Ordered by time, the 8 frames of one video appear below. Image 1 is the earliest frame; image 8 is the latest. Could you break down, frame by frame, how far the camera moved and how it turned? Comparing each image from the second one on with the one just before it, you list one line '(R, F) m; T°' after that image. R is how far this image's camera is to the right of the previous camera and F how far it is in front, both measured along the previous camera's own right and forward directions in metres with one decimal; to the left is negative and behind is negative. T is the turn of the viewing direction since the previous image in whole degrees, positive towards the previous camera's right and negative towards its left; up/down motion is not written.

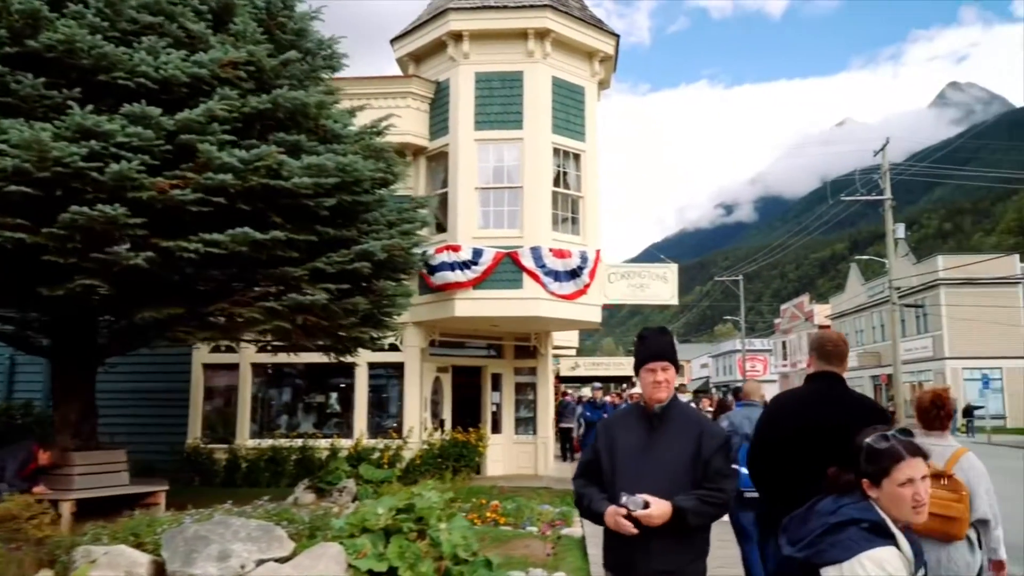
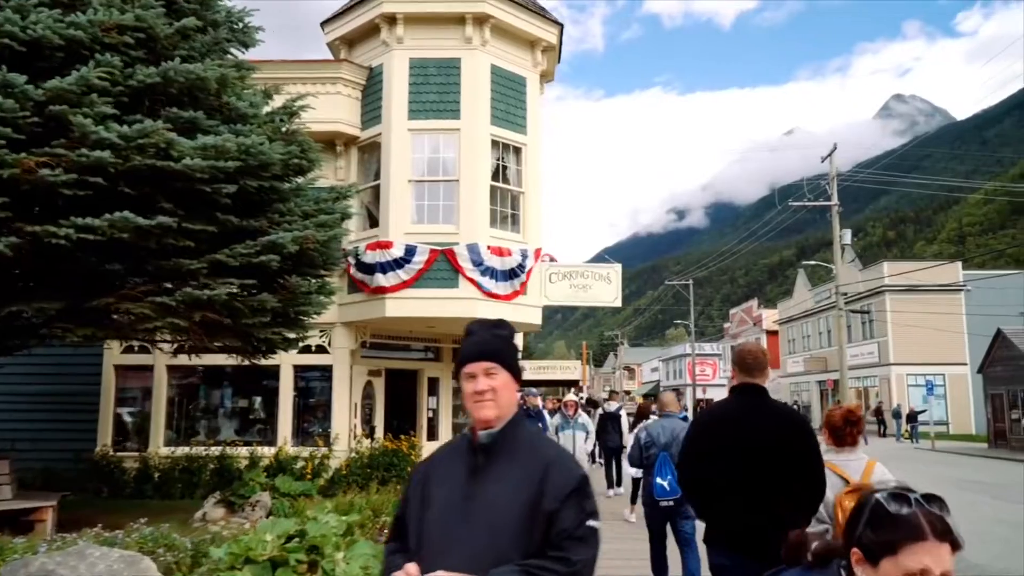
(+0.3, +0.8) m; +3°
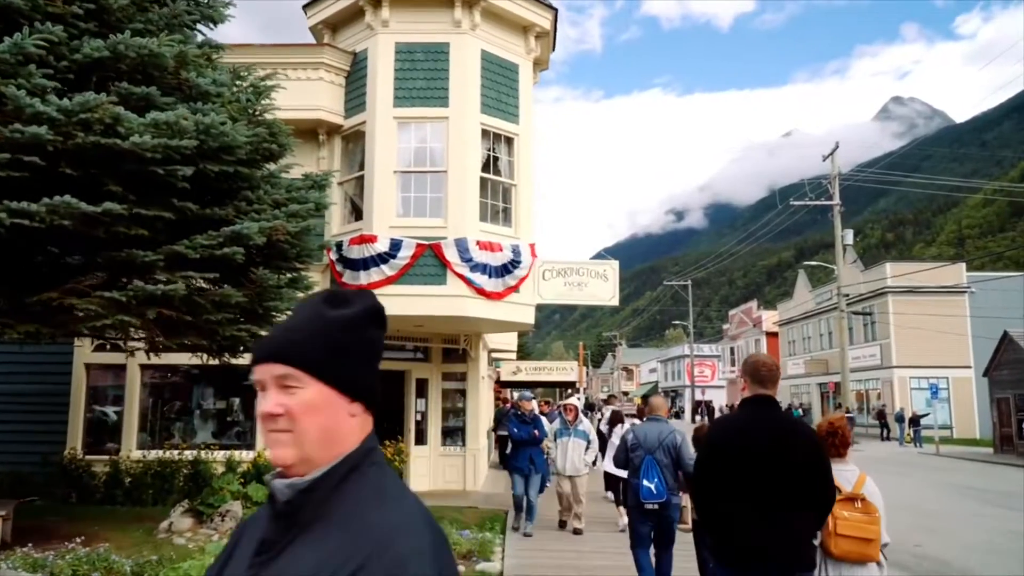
(+0.1, +0.7) m; 0°
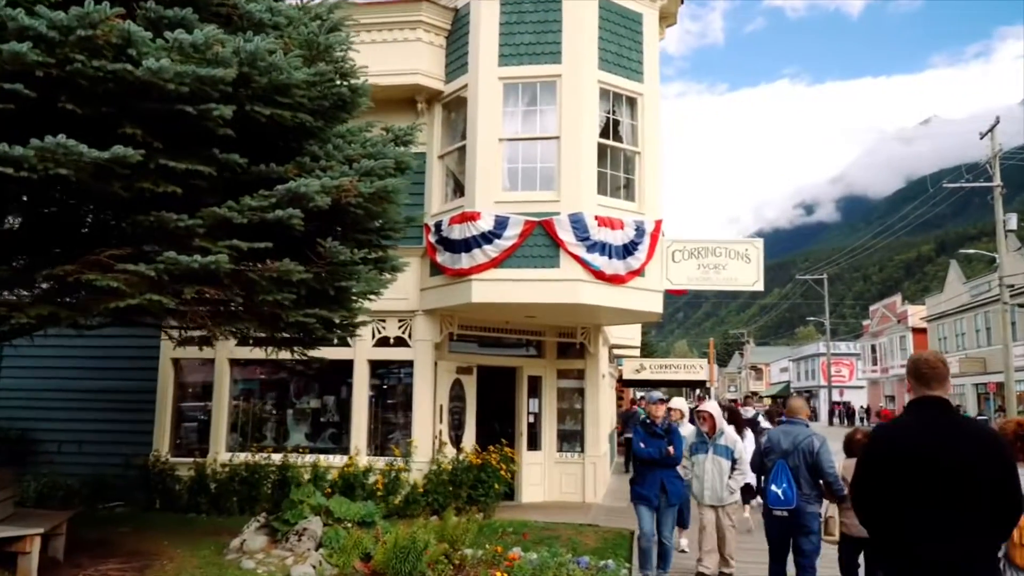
(0.0, +1.8) m; -8°
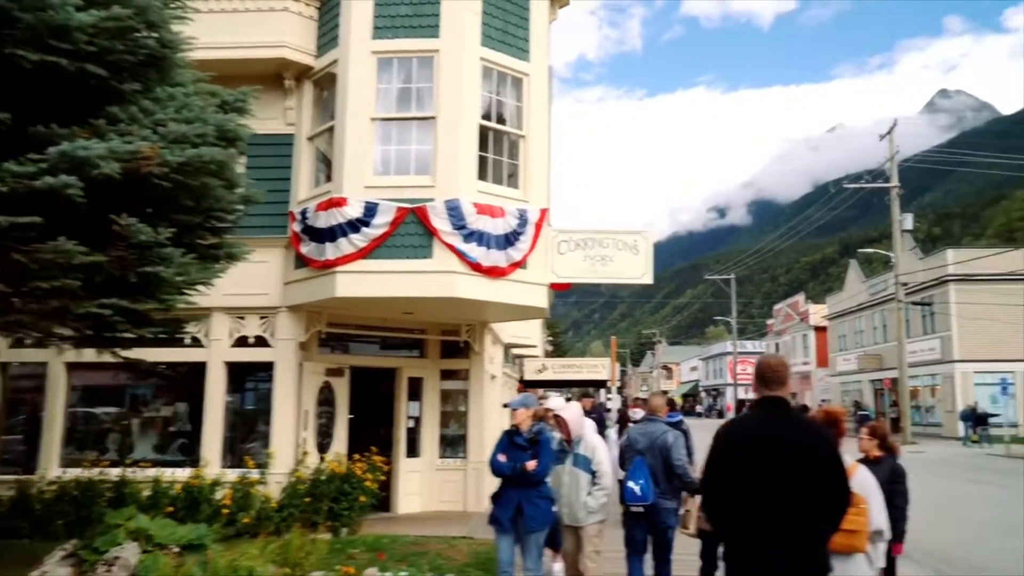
(+0.6, +0.9) m; +6°
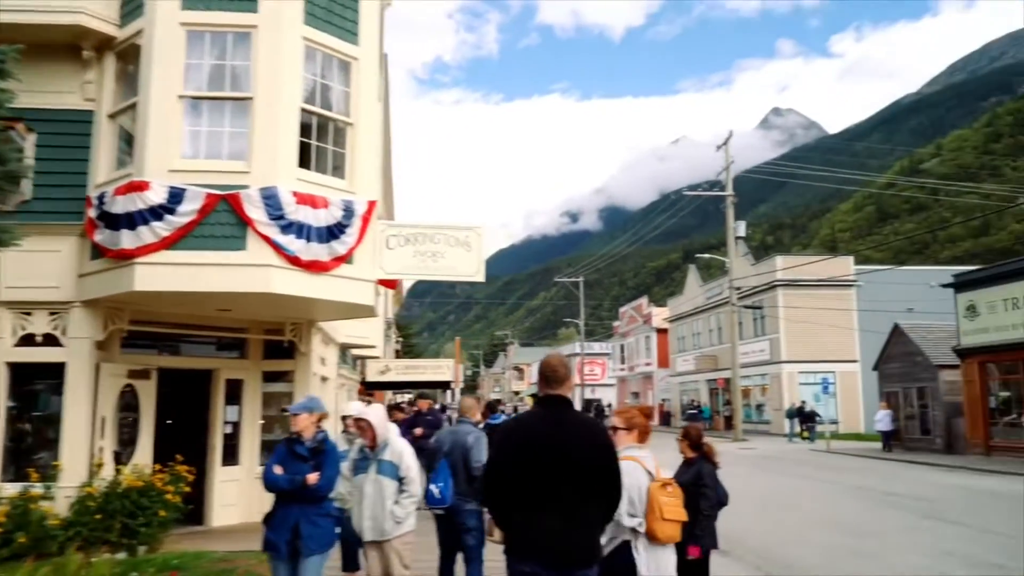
(+0.4, +0.4) m; +10°
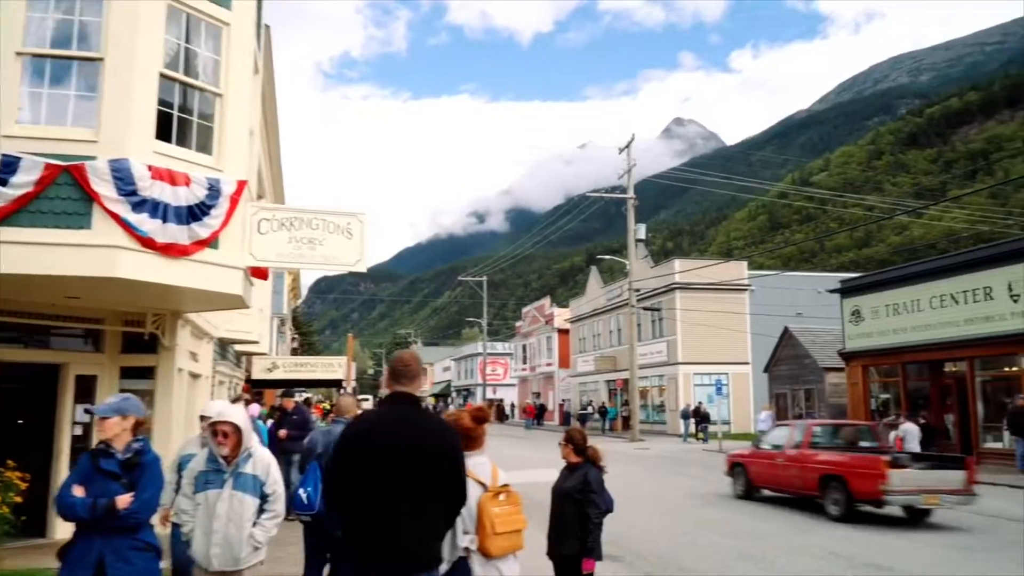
(+0.2, +0.6) m; +6°
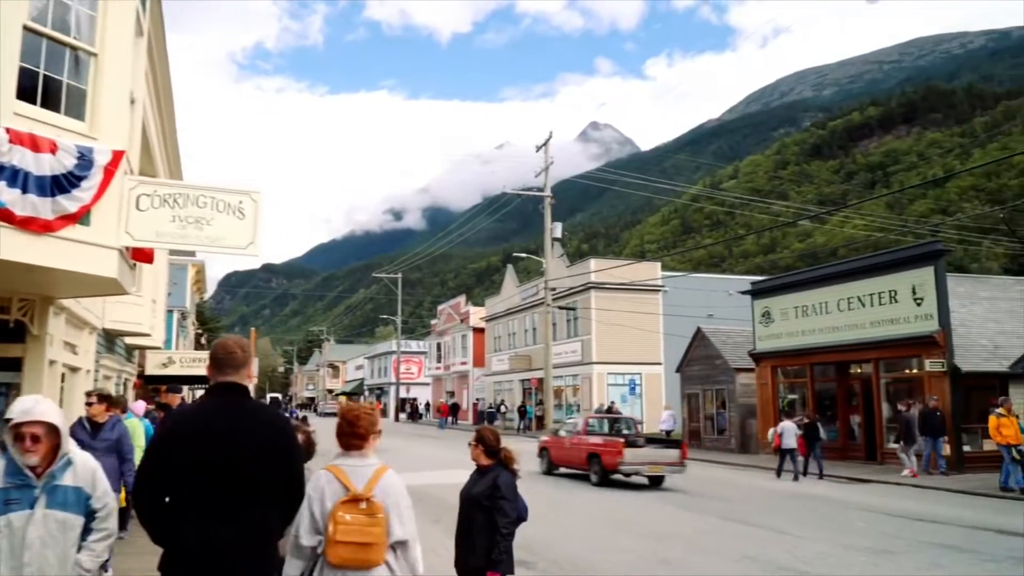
(+0.1, +0.6) m; +6°
